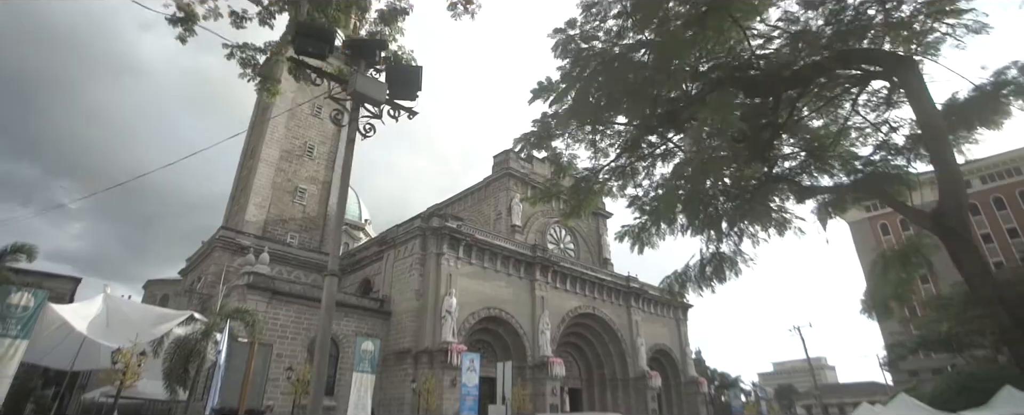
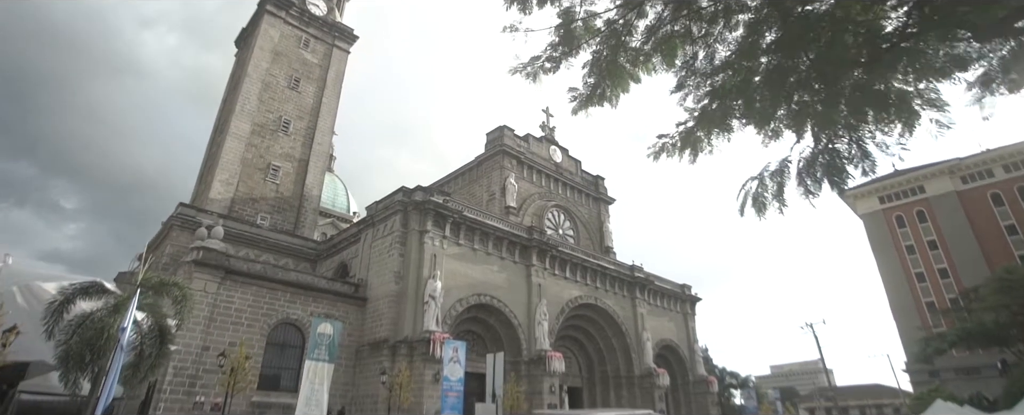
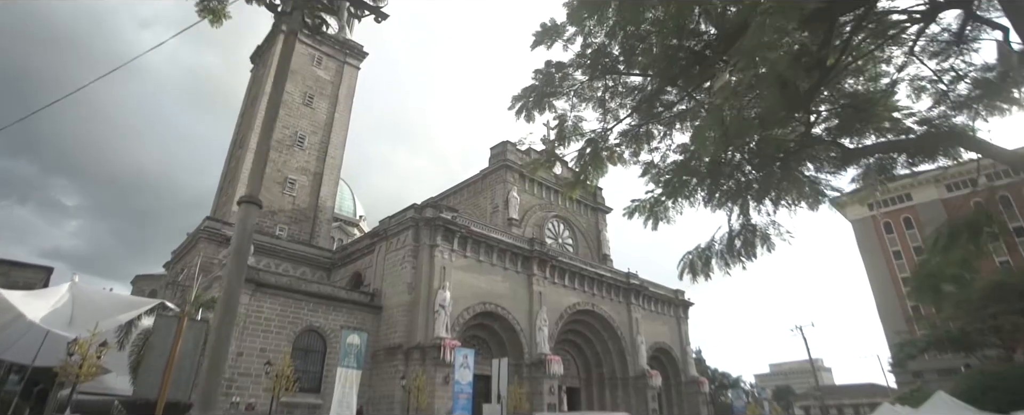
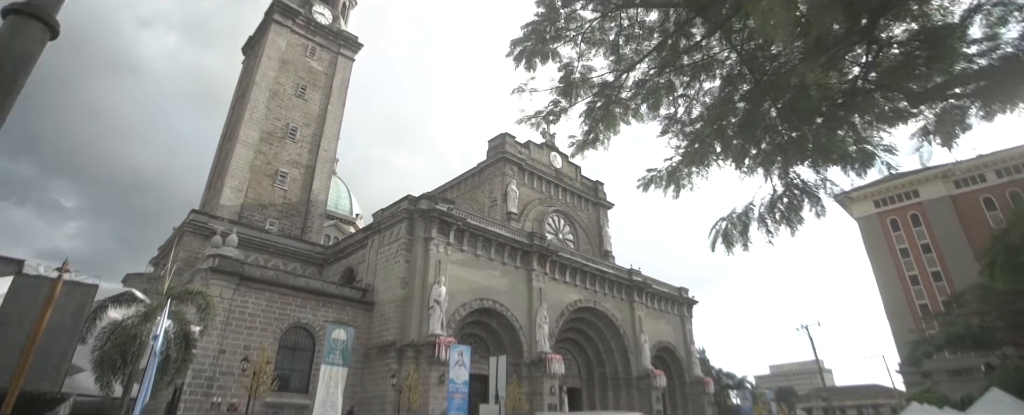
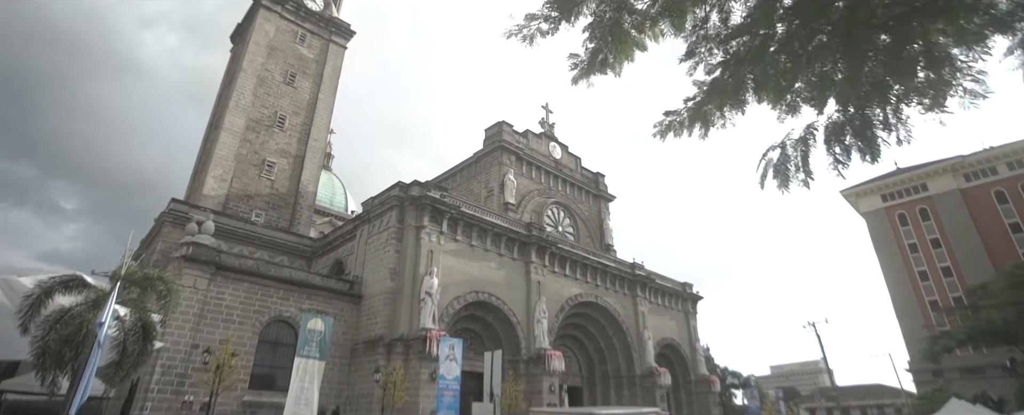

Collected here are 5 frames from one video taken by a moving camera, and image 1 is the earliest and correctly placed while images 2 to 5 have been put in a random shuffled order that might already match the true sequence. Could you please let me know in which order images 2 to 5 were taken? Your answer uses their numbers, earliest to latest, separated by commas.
3, 4, 2, 5
